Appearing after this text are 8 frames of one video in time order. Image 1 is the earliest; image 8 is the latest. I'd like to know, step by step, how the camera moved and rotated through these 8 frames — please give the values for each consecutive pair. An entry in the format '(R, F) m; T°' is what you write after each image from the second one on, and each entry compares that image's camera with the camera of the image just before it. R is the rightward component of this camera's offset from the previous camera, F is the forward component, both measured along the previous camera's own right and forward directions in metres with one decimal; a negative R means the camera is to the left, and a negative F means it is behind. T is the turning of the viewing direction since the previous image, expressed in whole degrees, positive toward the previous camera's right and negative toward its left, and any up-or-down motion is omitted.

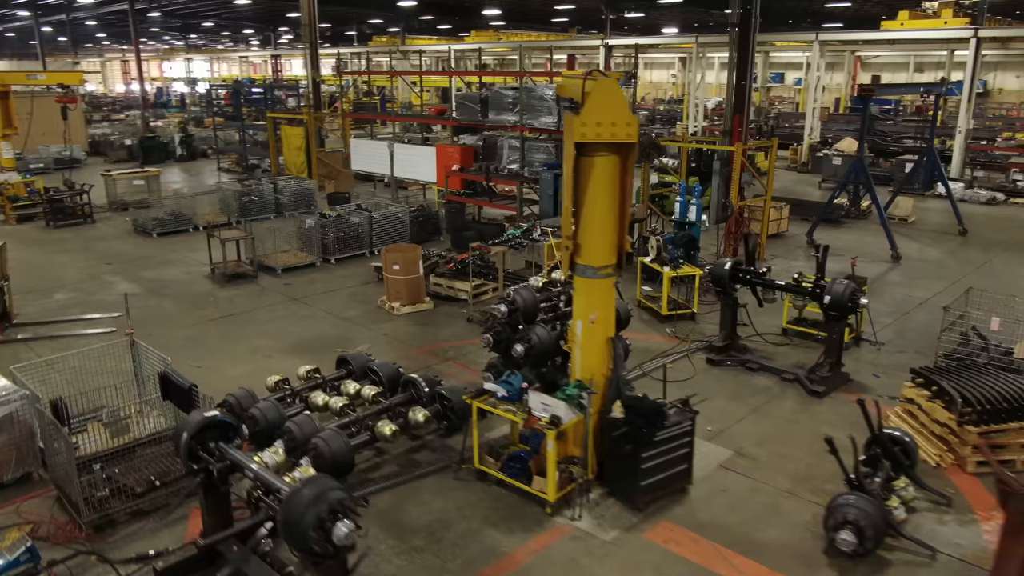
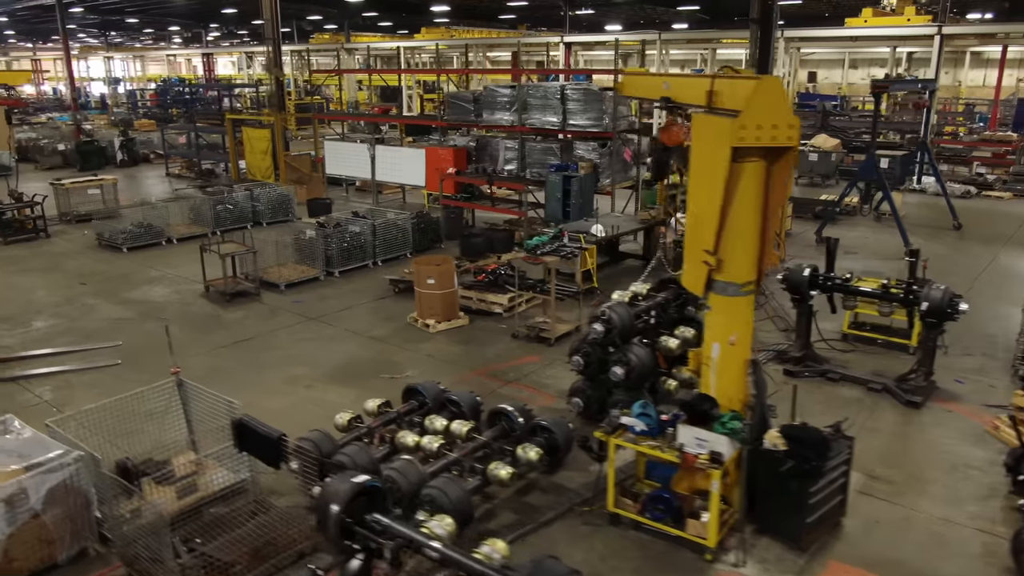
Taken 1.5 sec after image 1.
(-1.2, +0.6) m; +5°
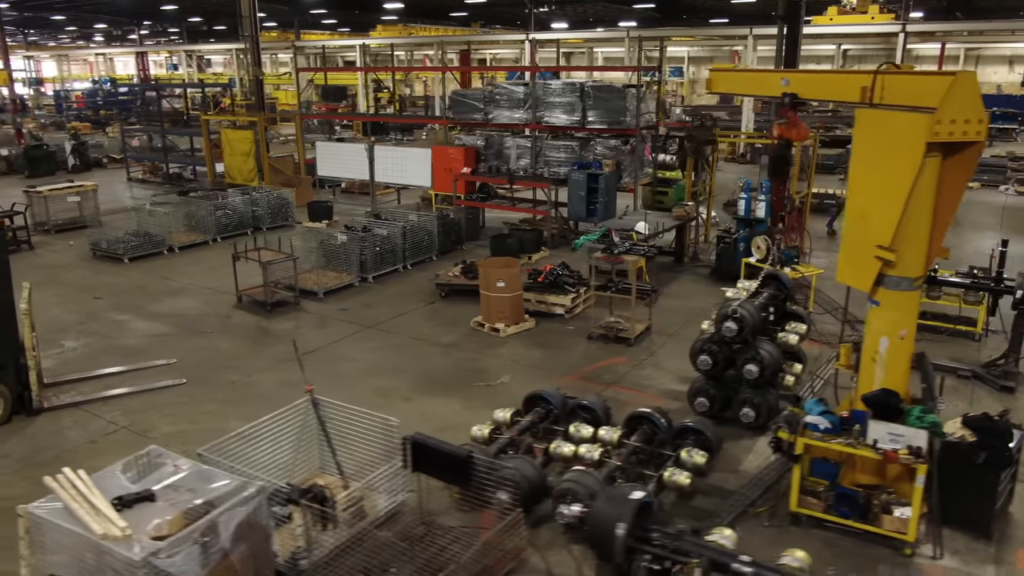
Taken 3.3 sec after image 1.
(-1.4, +0.2) m; +6°
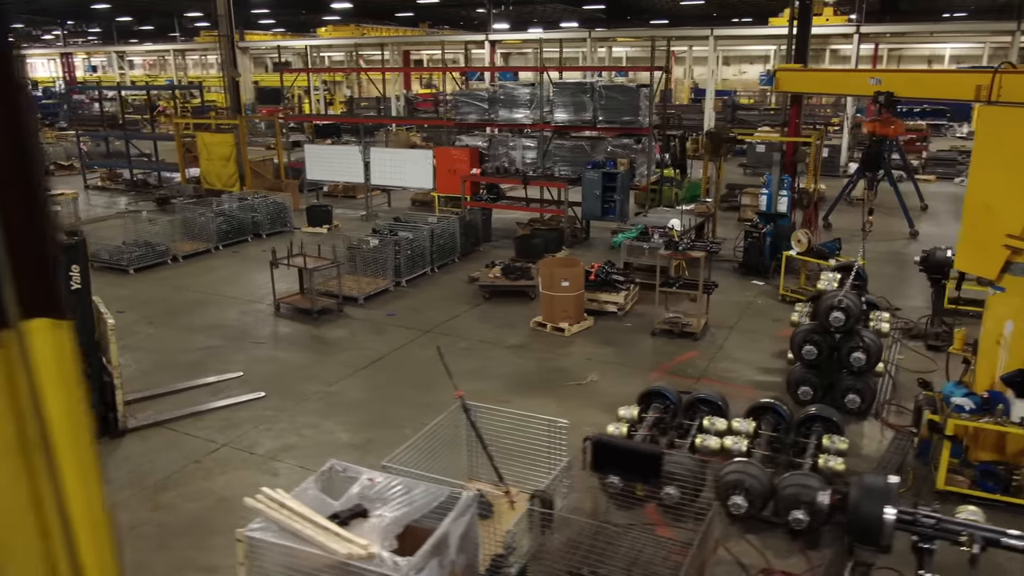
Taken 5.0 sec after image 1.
(-1.4, +0.1) m; +6°
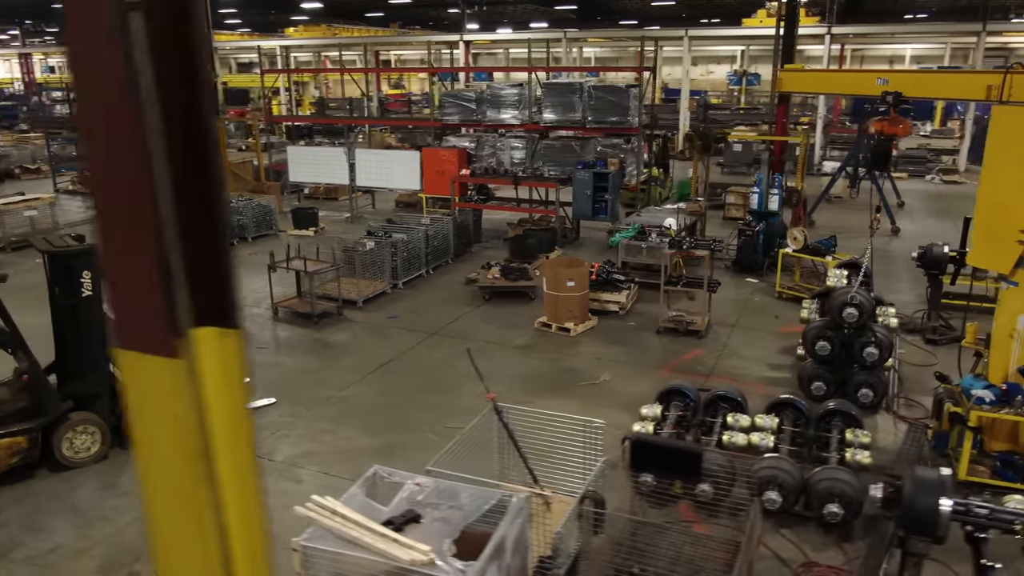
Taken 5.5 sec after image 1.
(-0.4, 0.0) m; +3°
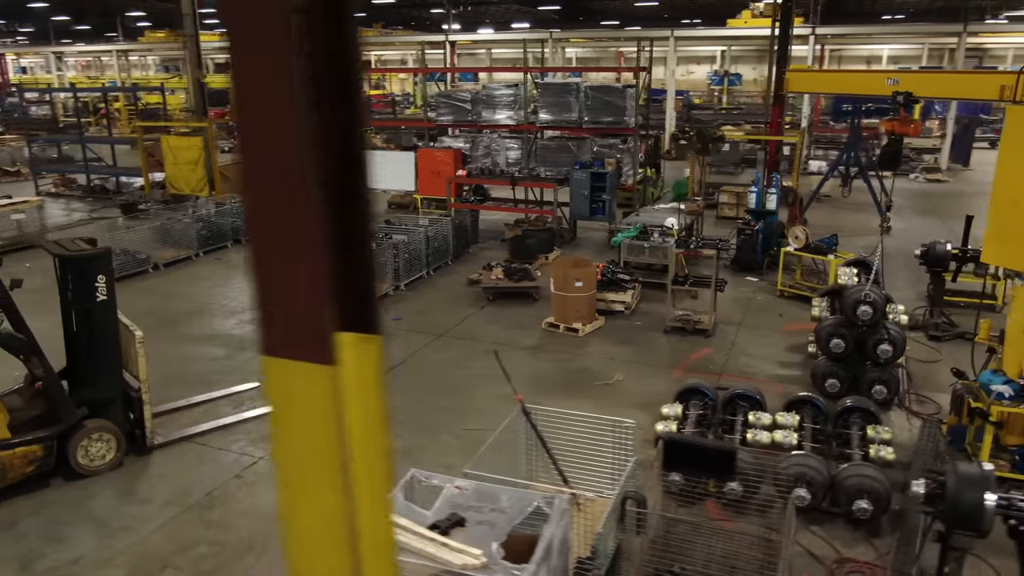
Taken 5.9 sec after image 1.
(-0.3, 0.0) m; +2°
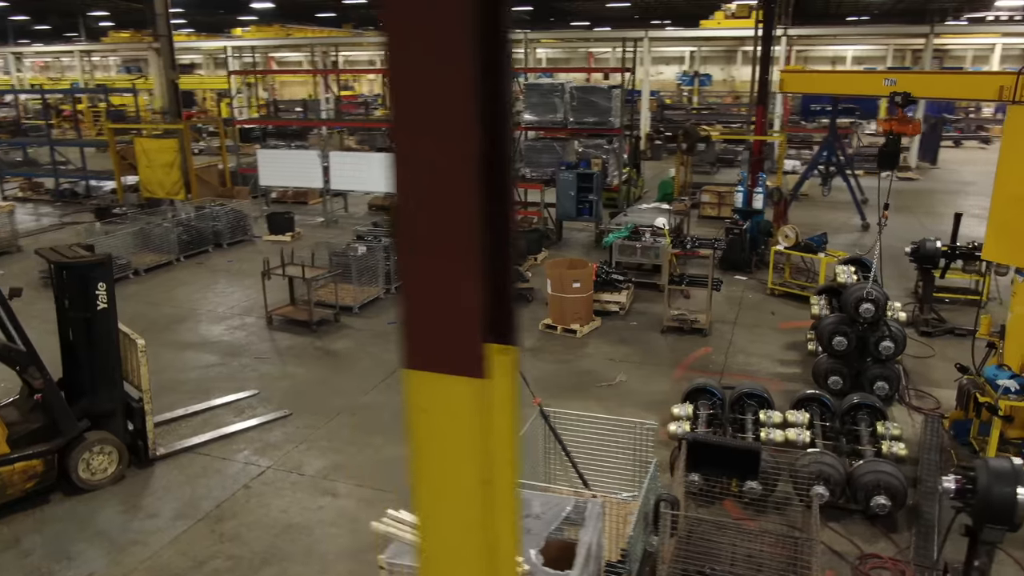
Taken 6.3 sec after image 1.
(-0.3, 0.0) m; +2°
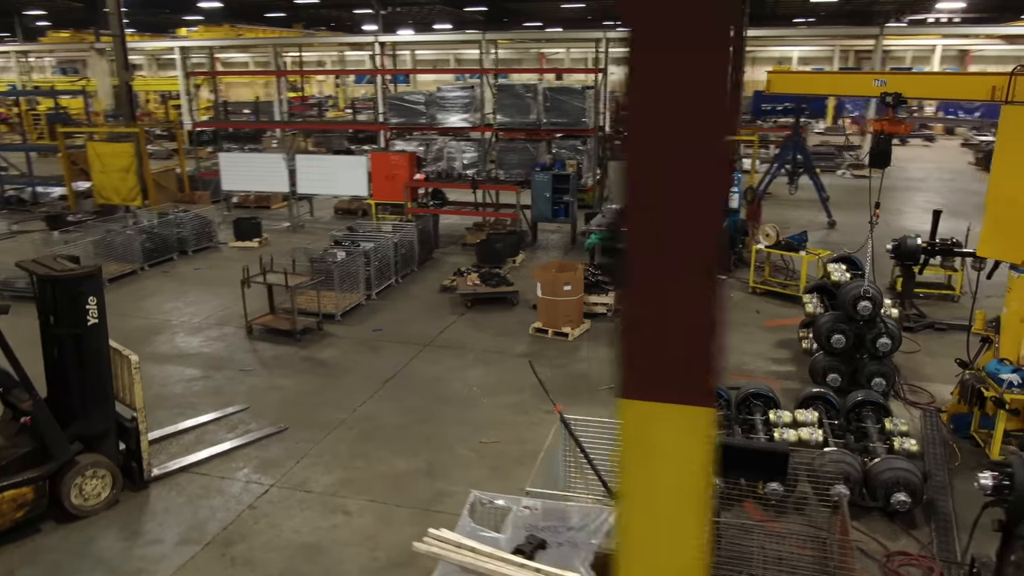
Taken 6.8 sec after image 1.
(-0.4, +0.1) m; +4°
